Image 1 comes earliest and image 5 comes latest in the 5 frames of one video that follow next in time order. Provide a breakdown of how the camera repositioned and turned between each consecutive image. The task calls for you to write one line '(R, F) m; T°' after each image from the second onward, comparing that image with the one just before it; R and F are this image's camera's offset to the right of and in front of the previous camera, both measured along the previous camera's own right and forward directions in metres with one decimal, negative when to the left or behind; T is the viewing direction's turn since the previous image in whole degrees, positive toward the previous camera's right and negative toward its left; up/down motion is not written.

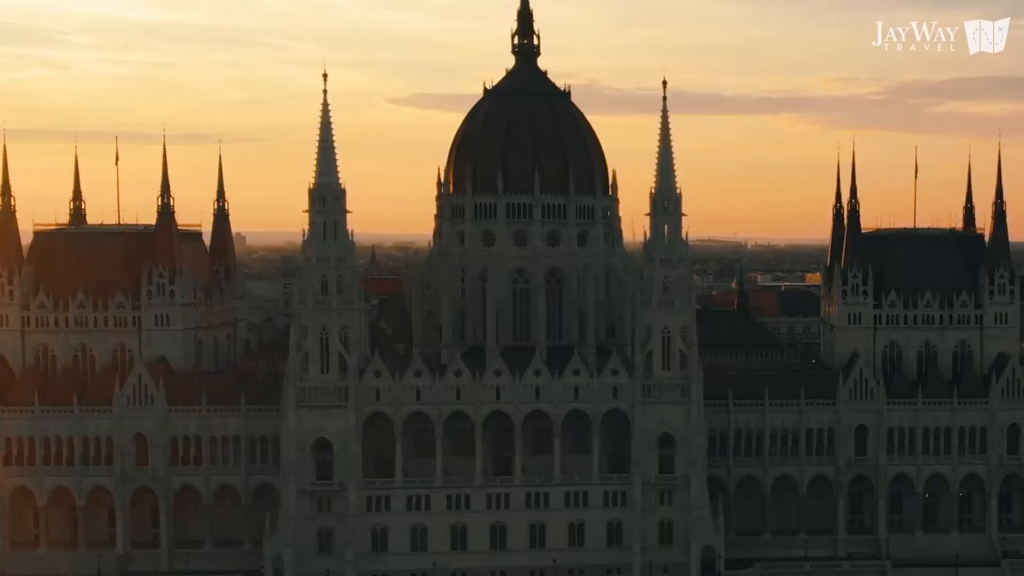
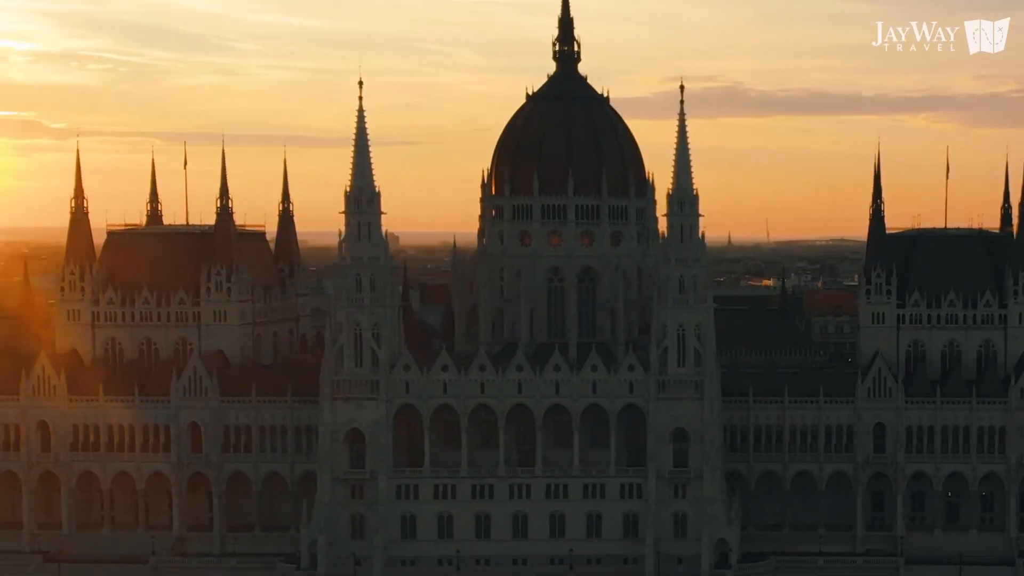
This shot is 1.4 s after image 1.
(+9.5, -3.0) m; -7°
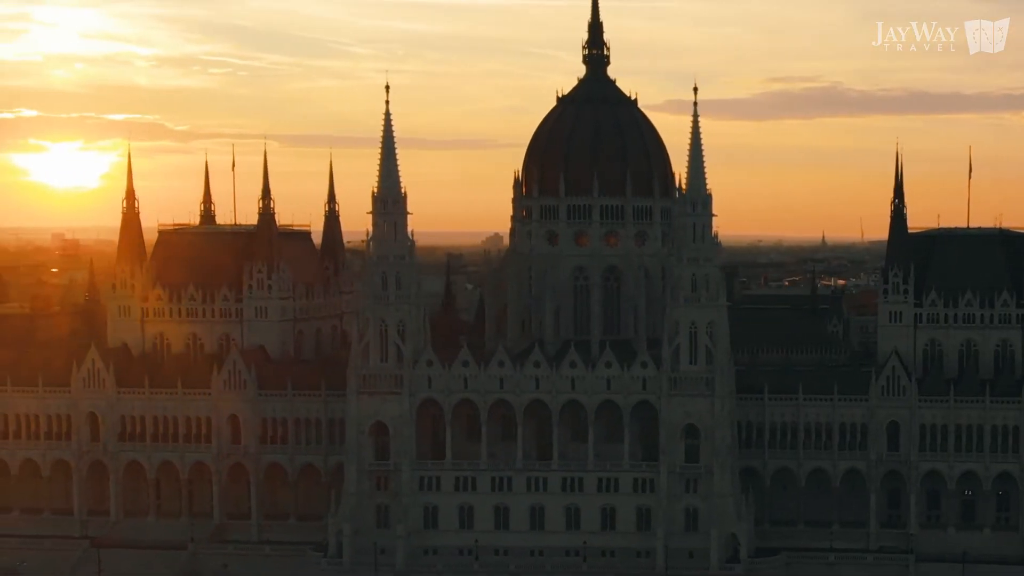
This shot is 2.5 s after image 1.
(+6.8, -2.1) m; -5°
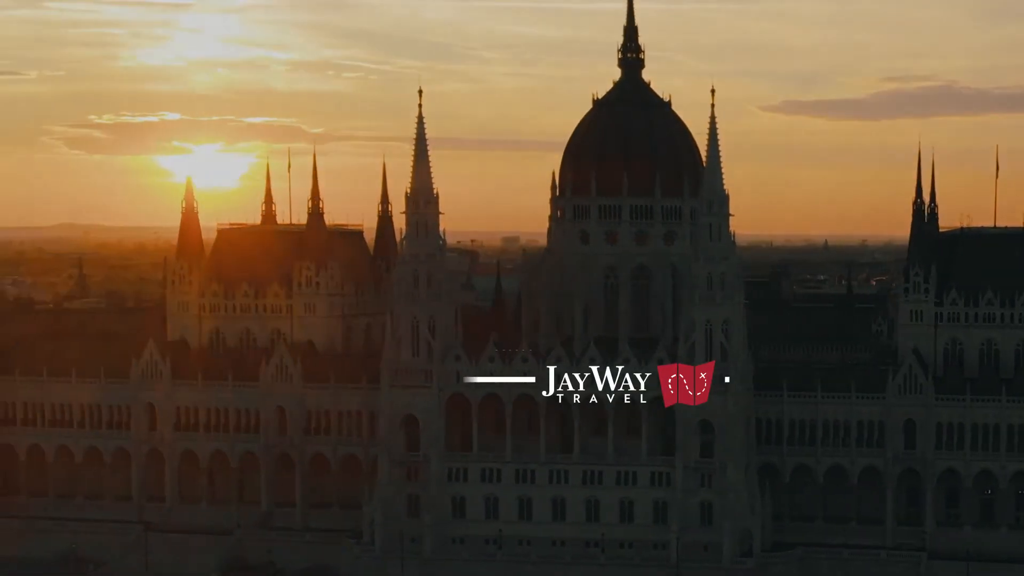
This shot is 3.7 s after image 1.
(+7.9, -2.3) m; -5°
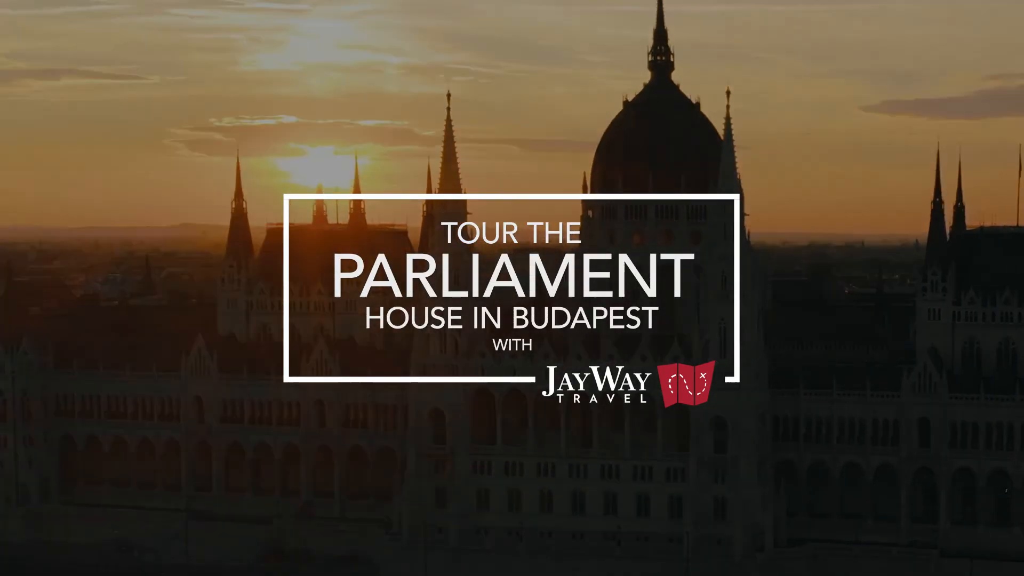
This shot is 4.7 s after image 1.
(+6.7, -1.9) m; -5°
